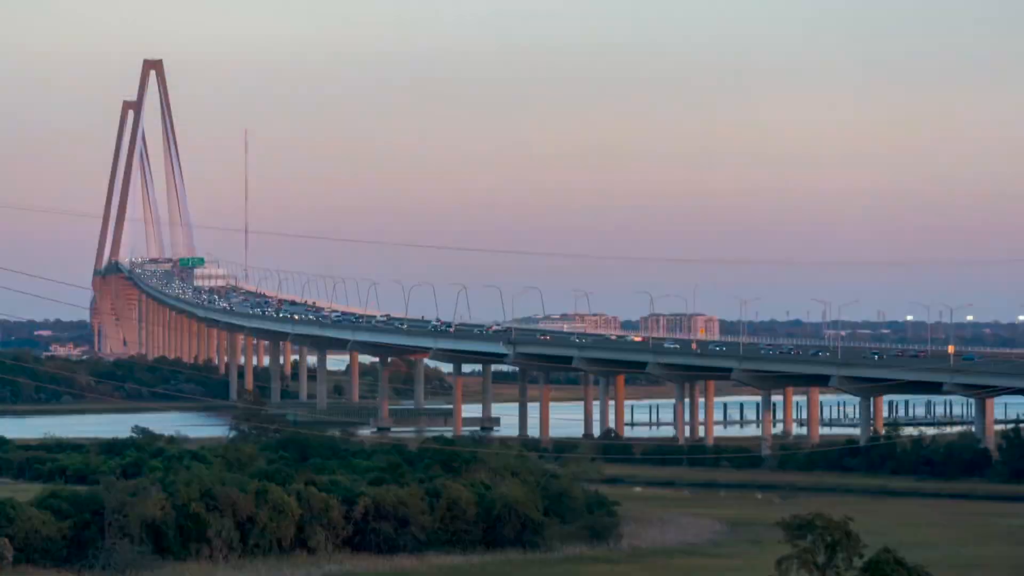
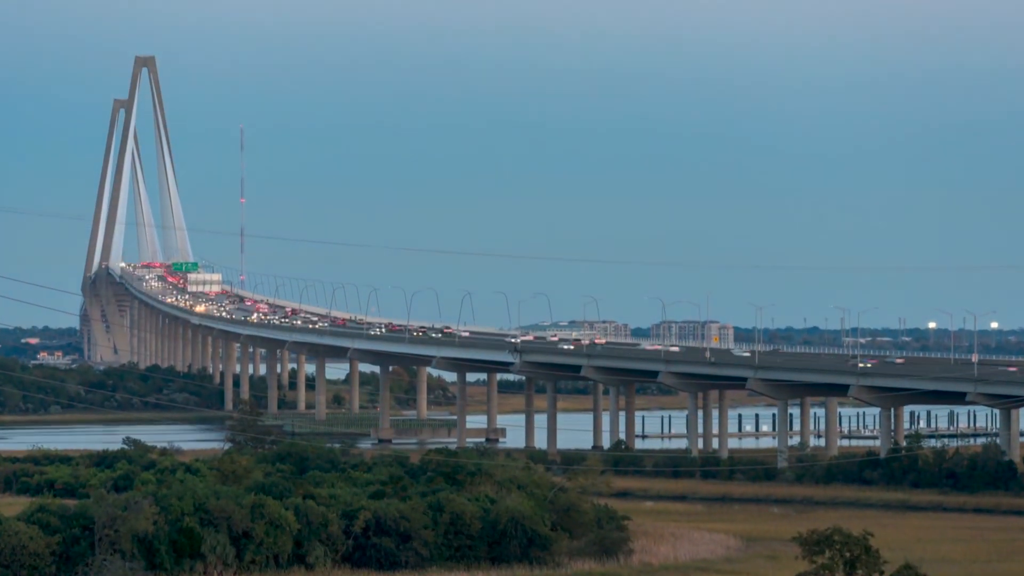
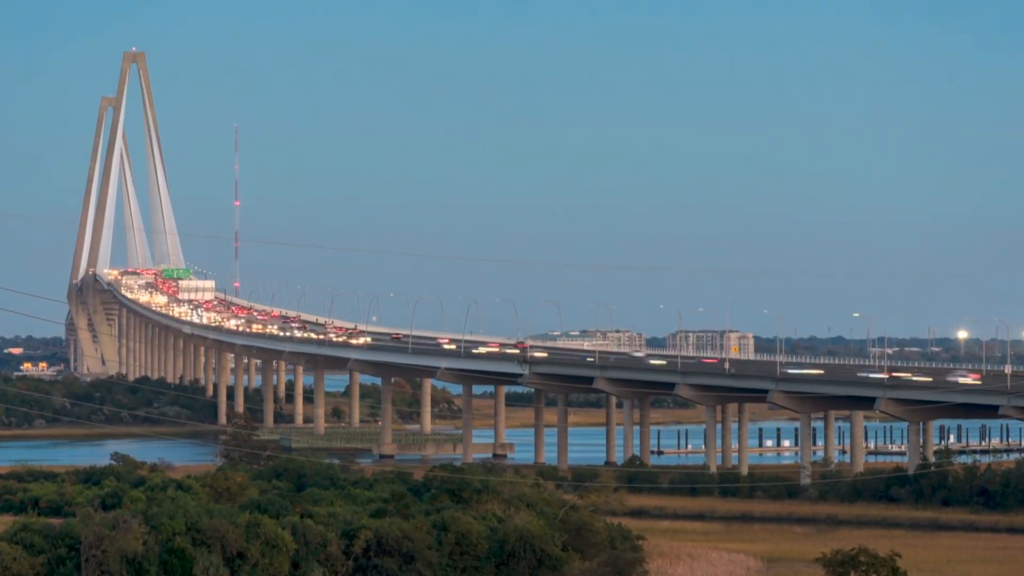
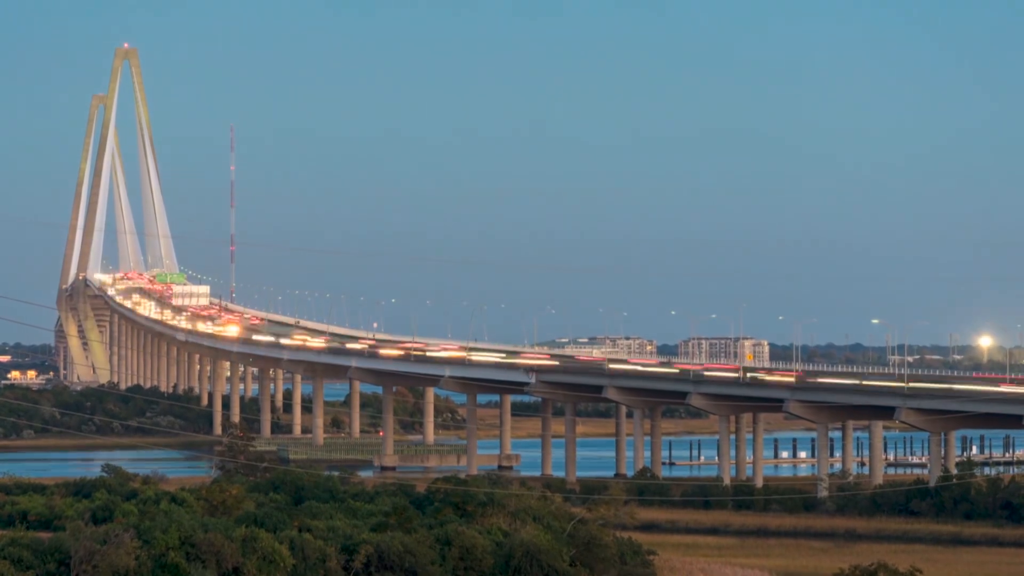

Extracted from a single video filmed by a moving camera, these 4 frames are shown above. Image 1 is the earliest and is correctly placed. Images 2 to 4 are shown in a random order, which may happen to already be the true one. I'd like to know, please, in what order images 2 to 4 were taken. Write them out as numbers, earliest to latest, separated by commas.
2, 3, 4
